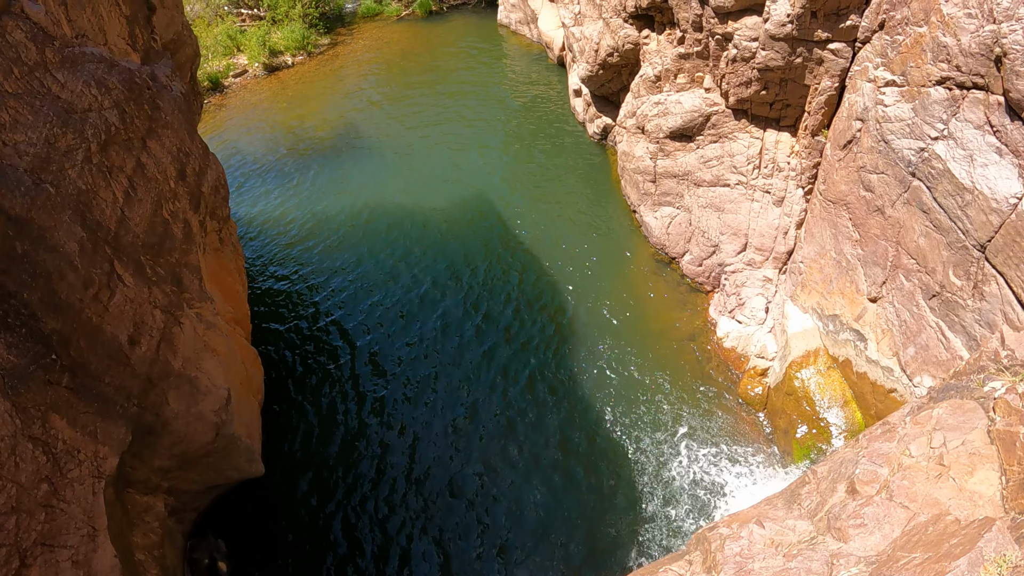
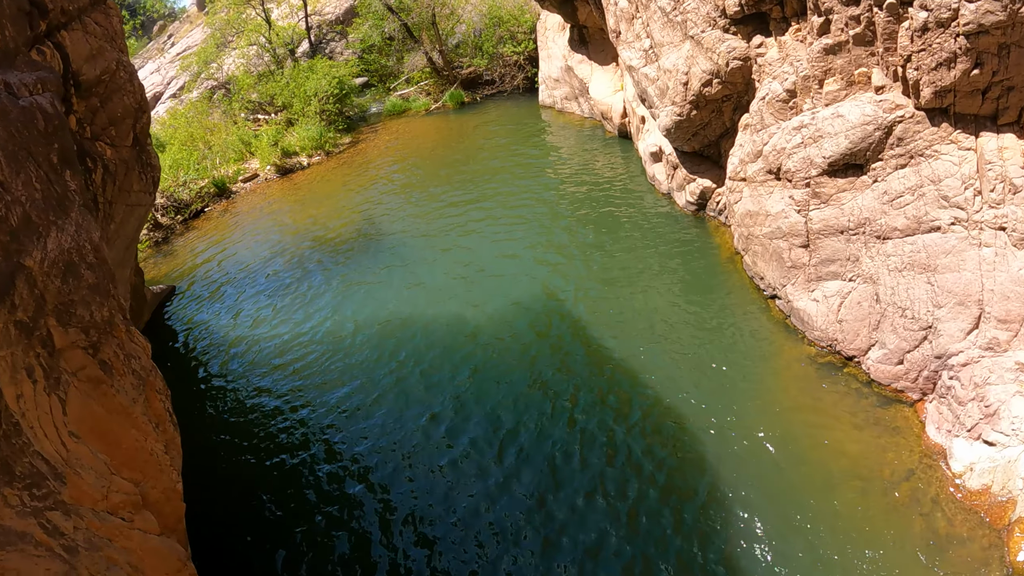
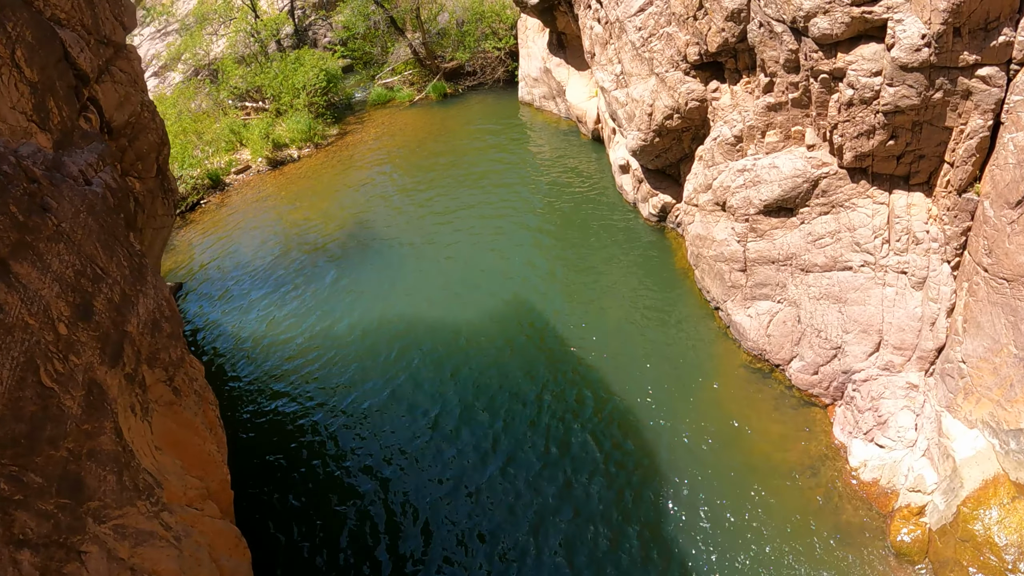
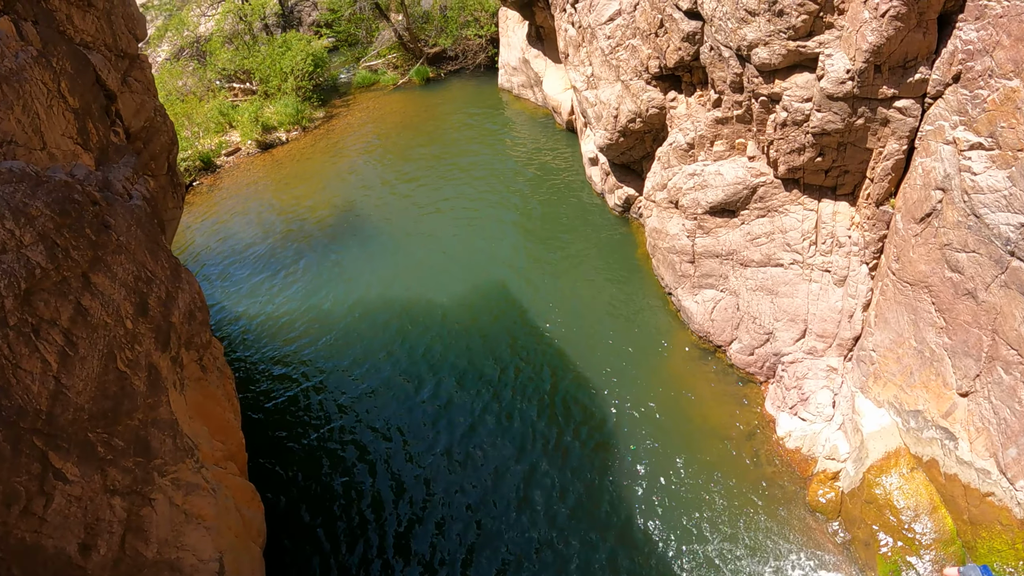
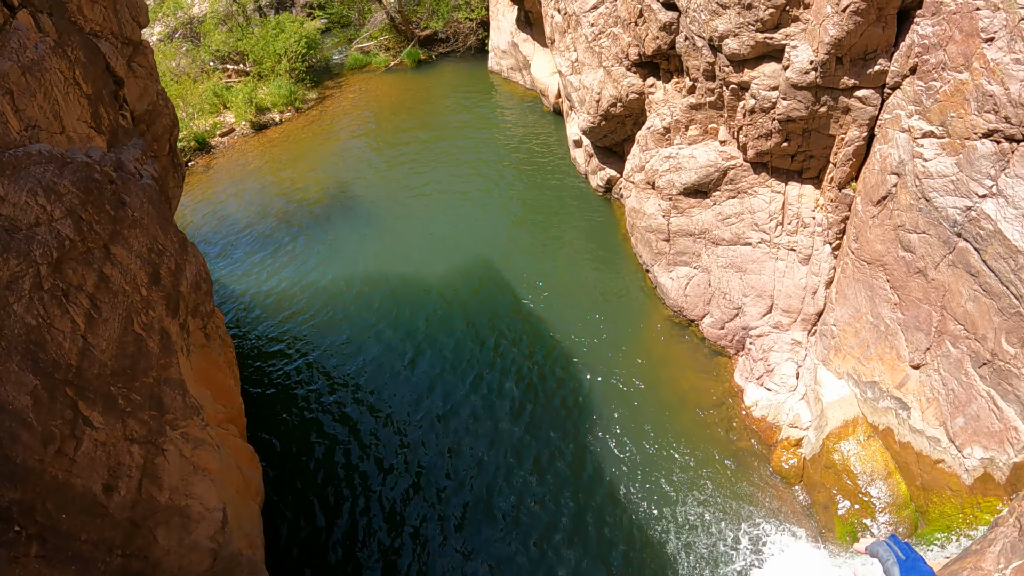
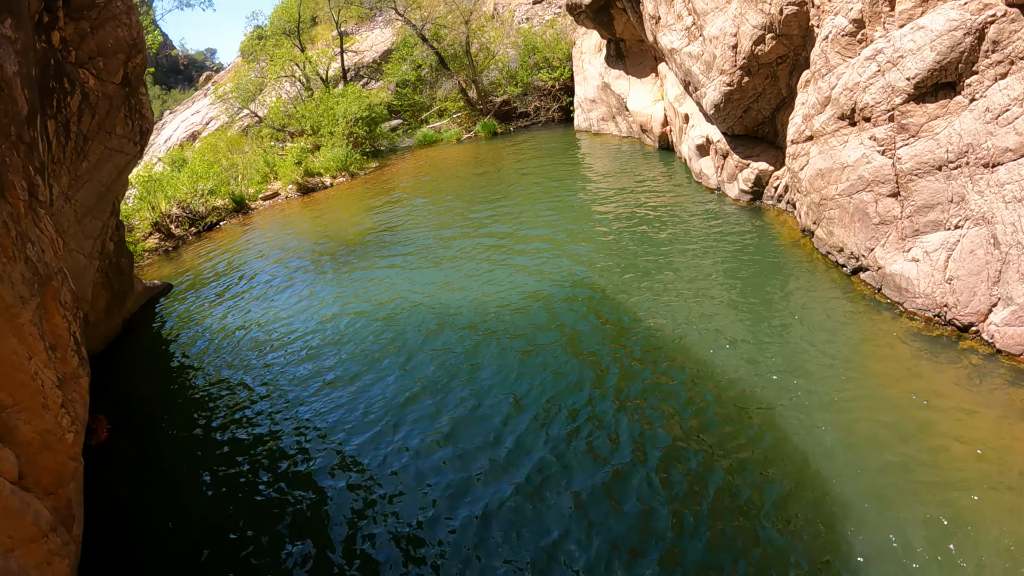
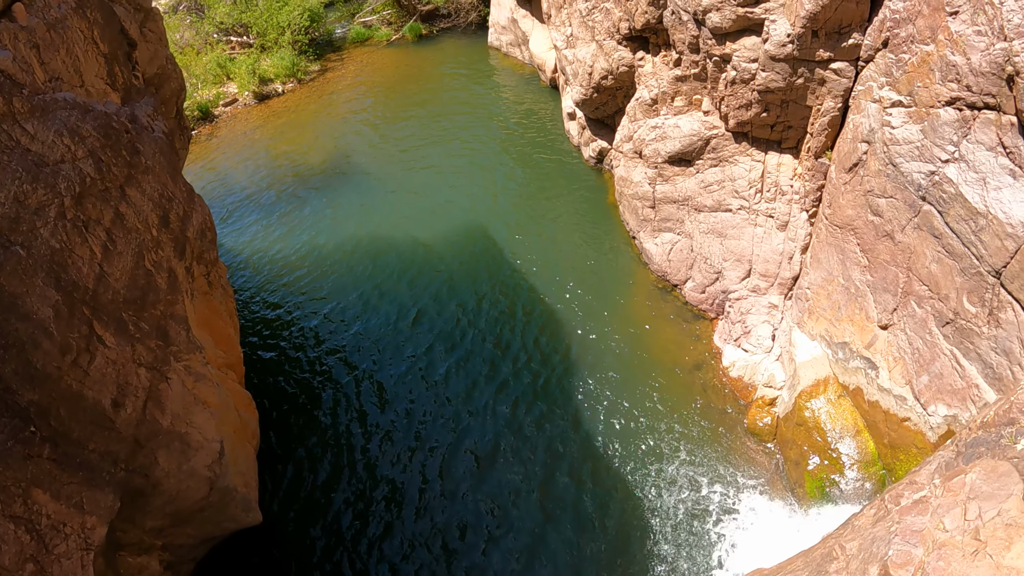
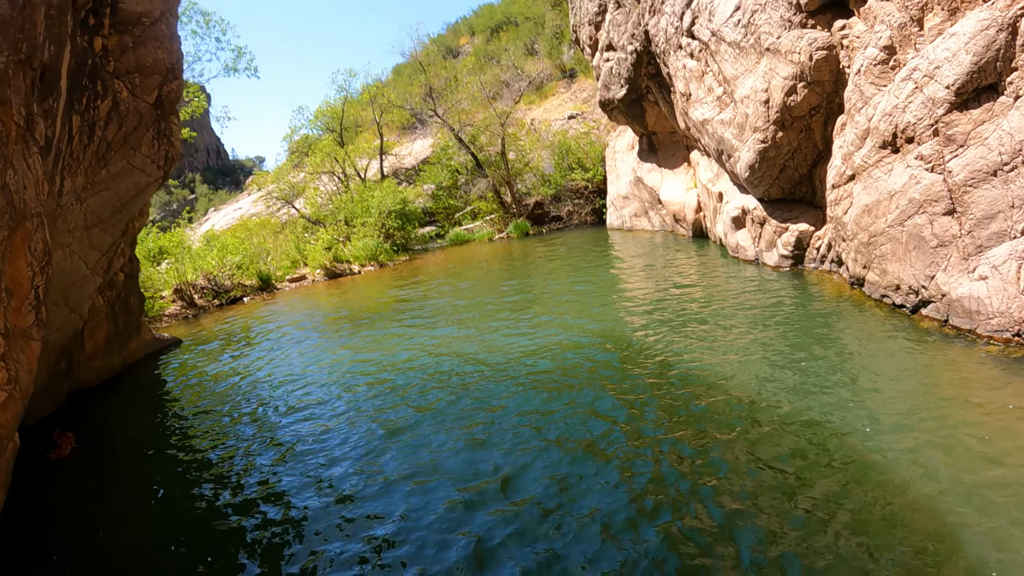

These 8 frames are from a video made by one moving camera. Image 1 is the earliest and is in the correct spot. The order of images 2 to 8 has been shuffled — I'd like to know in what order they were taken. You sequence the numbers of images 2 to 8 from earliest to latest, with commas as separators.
7, 5, 4, 3, 2, 6, 8
